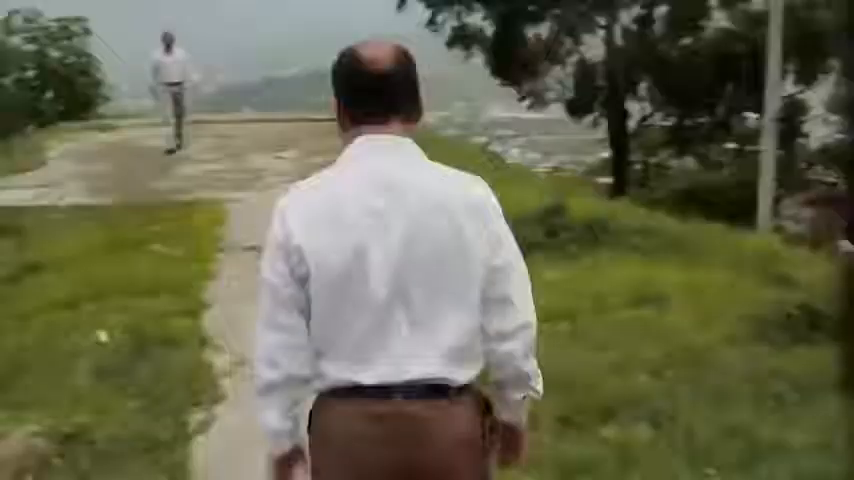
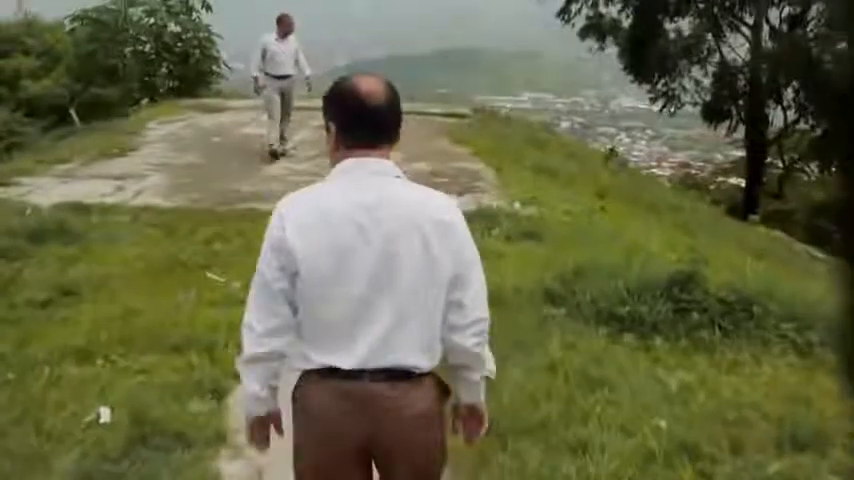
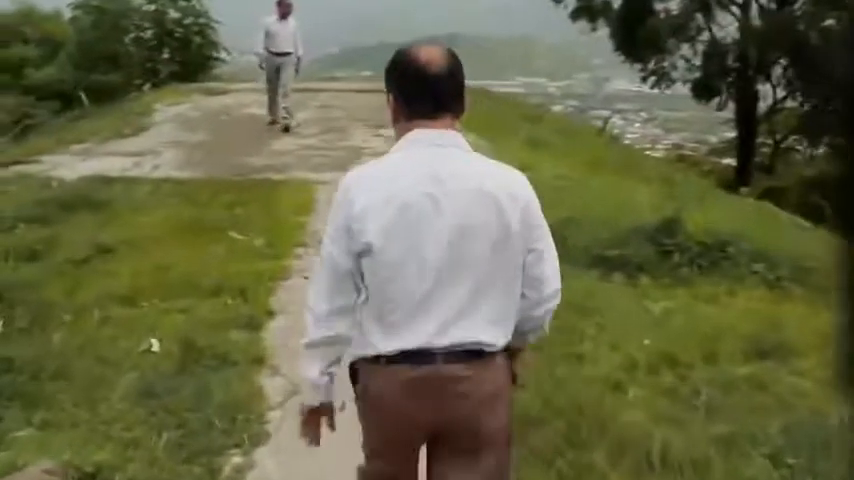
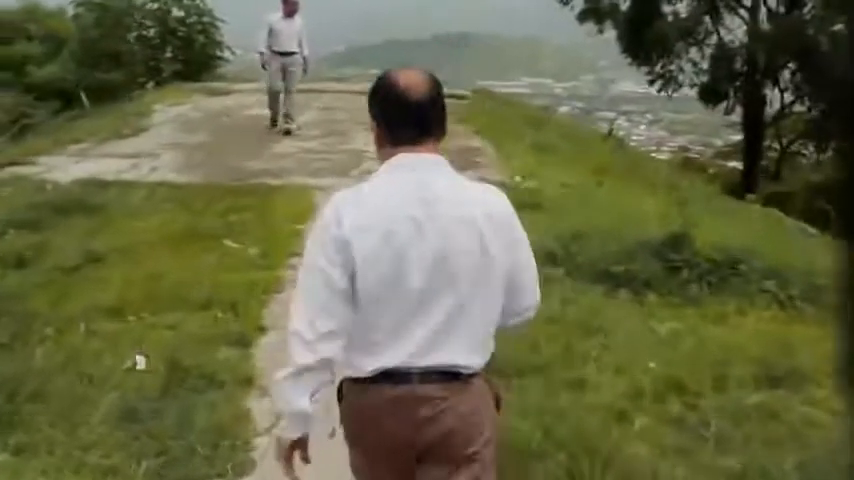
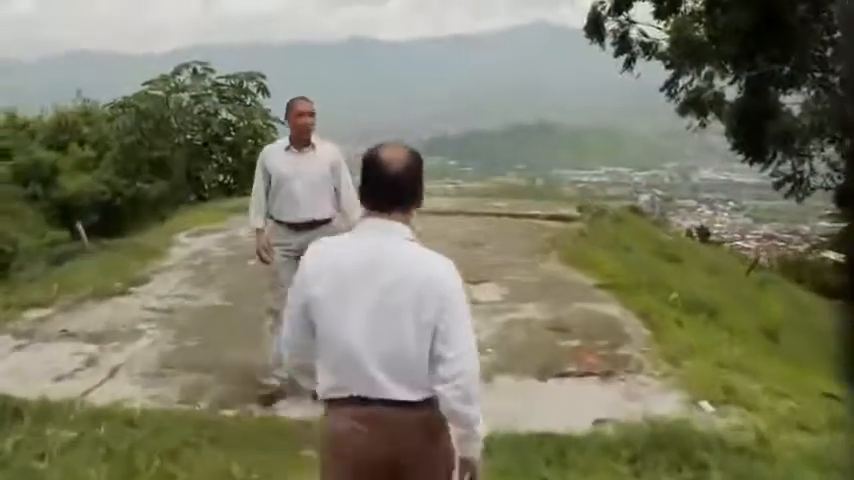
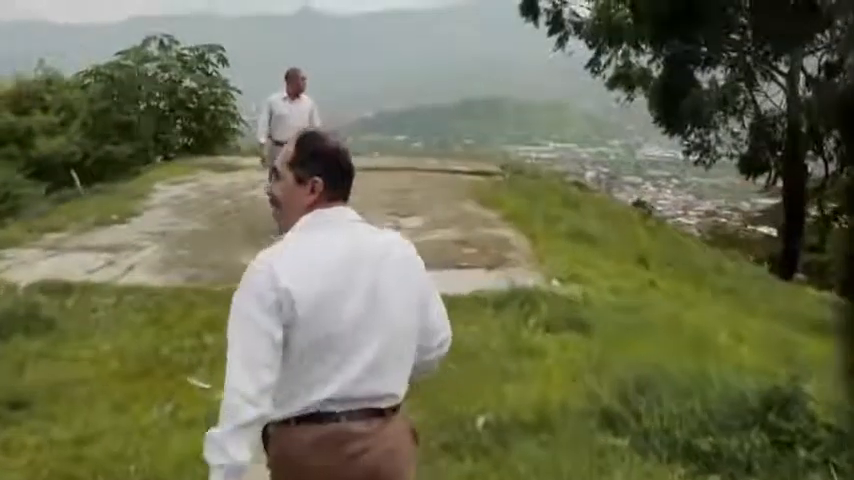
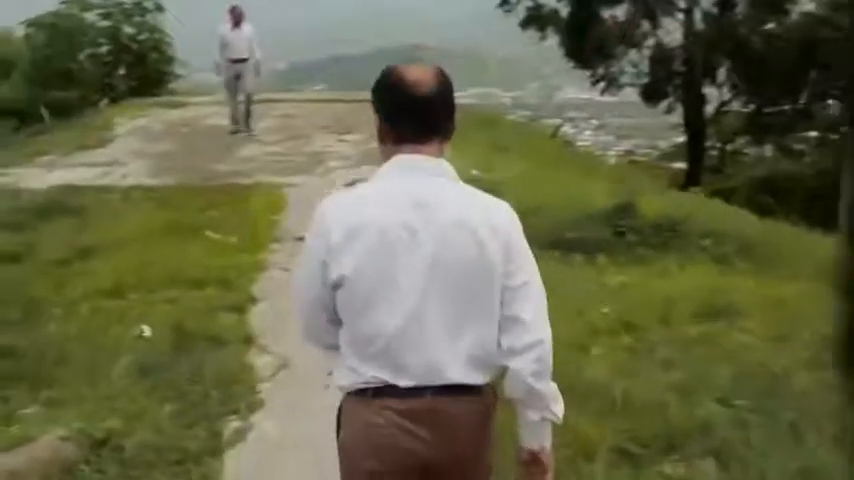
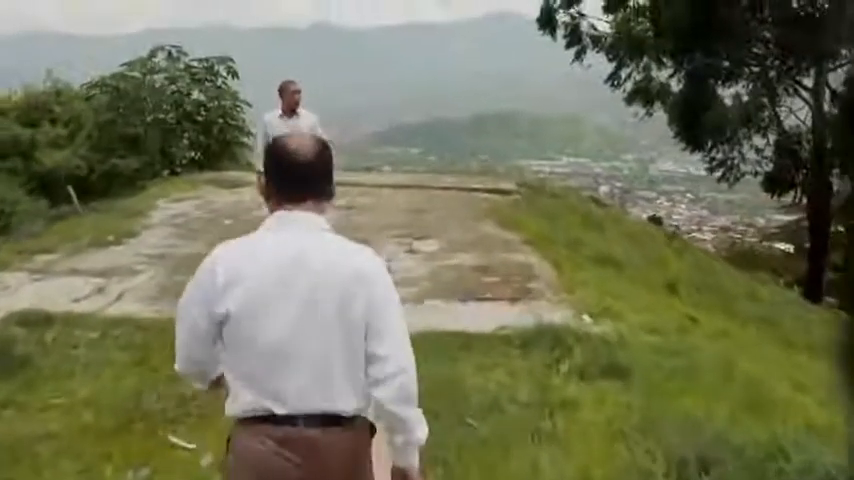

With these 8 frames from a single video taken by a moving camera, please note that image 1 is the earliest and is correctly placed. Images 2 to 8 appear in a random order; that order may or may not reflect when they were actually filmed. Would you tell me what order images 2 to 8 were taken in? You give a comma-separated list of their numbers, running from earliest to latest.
7, 3, 4, 2, 6, 8, 5
